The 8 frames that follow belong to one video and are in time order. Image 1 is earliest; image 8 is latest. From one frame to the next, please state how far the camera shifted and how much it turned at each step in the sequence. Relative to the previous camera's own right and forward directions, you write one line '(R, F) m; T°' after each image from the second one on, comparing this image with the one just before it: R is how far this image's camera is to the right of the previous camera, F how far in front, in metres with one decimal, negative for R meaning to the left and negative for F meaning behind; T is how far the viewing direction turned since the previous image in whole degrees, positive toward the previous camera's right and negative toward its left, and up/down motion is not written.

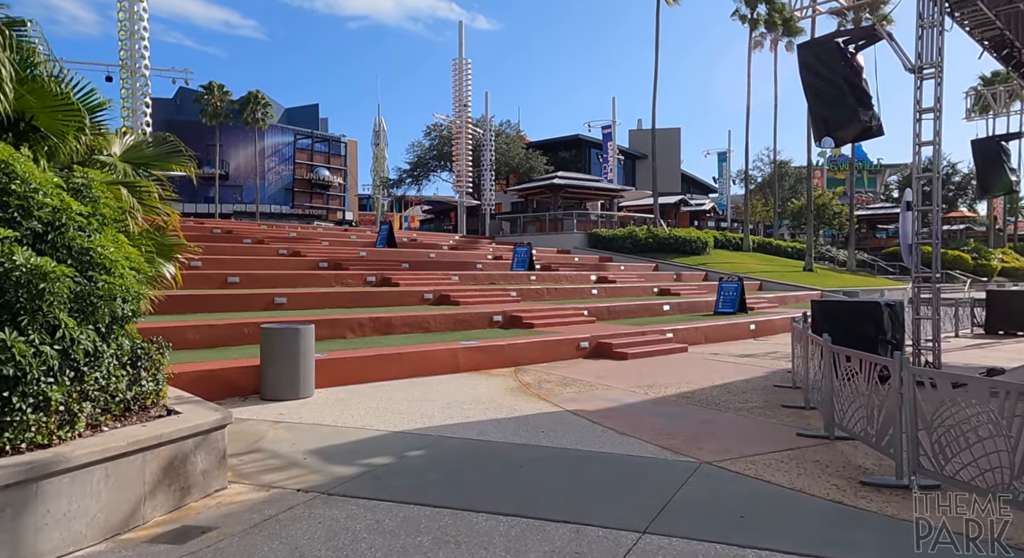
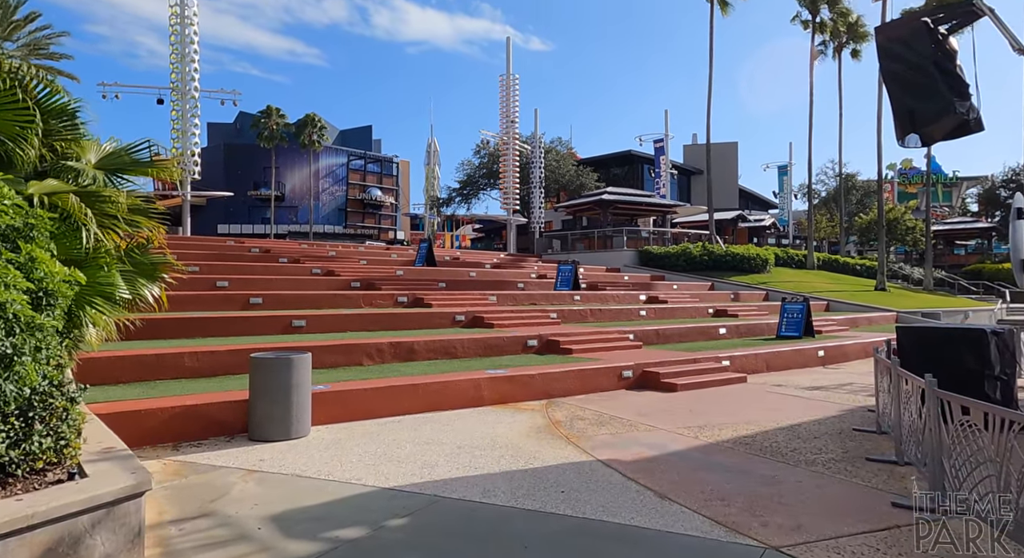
(+0.3, +1.2) m; -4°
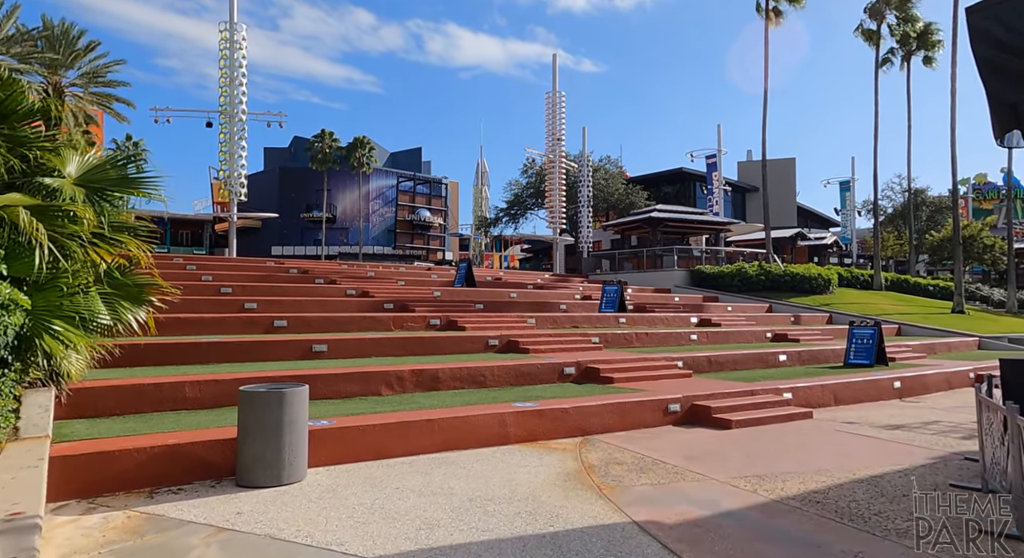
(+0.2, +1.0) m; -4°
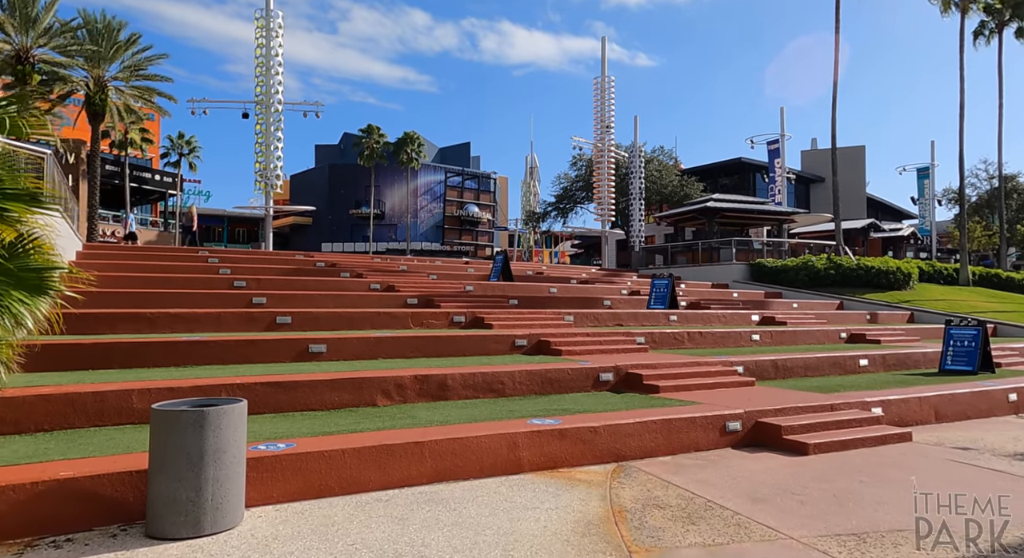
(+0.4, +1.7) m; -4°
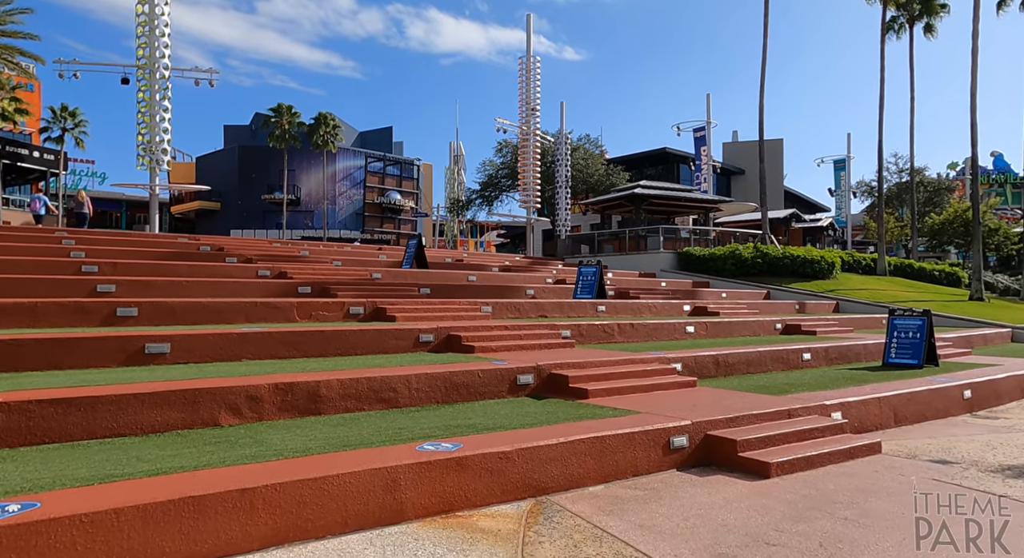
(+0.3, +1.7) m; +6°
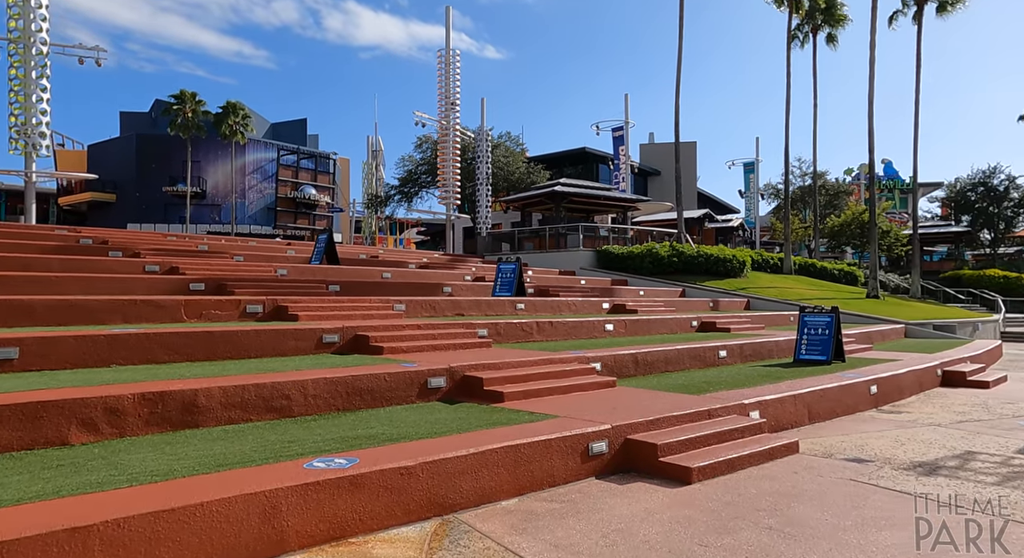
(+0.1, +0.5) m; +6°
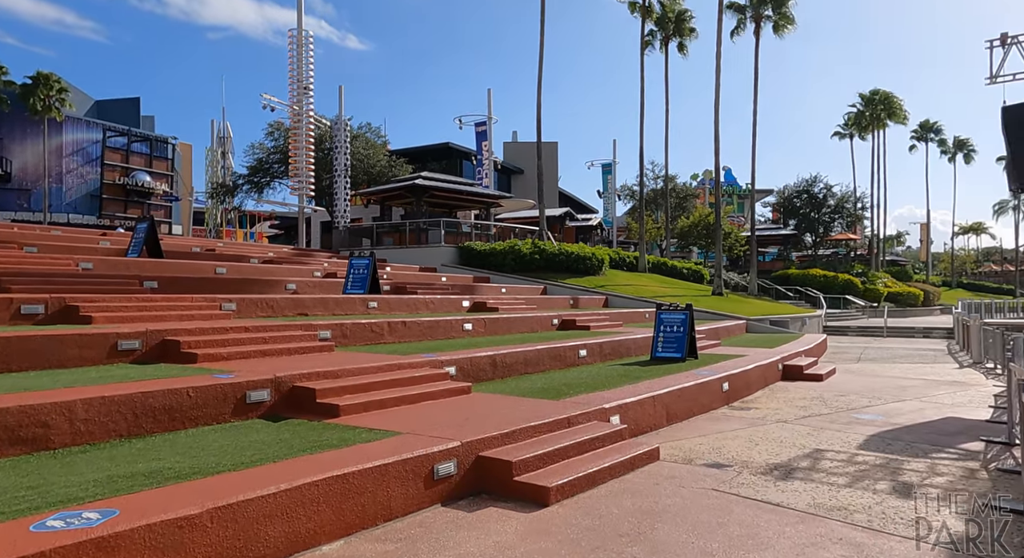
(+0.2, +0.8) m; +11°
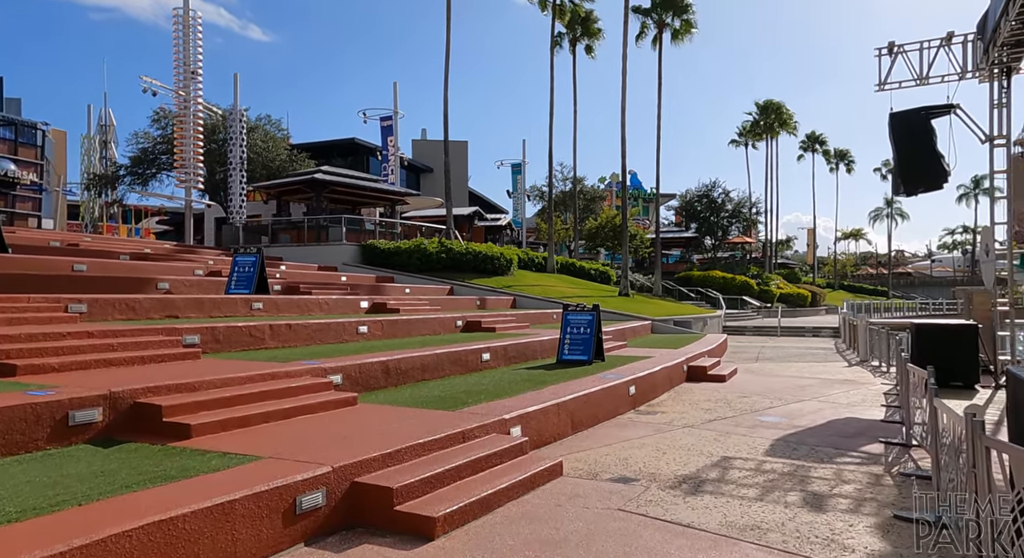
(+0.2, +0.7) m; +7°
